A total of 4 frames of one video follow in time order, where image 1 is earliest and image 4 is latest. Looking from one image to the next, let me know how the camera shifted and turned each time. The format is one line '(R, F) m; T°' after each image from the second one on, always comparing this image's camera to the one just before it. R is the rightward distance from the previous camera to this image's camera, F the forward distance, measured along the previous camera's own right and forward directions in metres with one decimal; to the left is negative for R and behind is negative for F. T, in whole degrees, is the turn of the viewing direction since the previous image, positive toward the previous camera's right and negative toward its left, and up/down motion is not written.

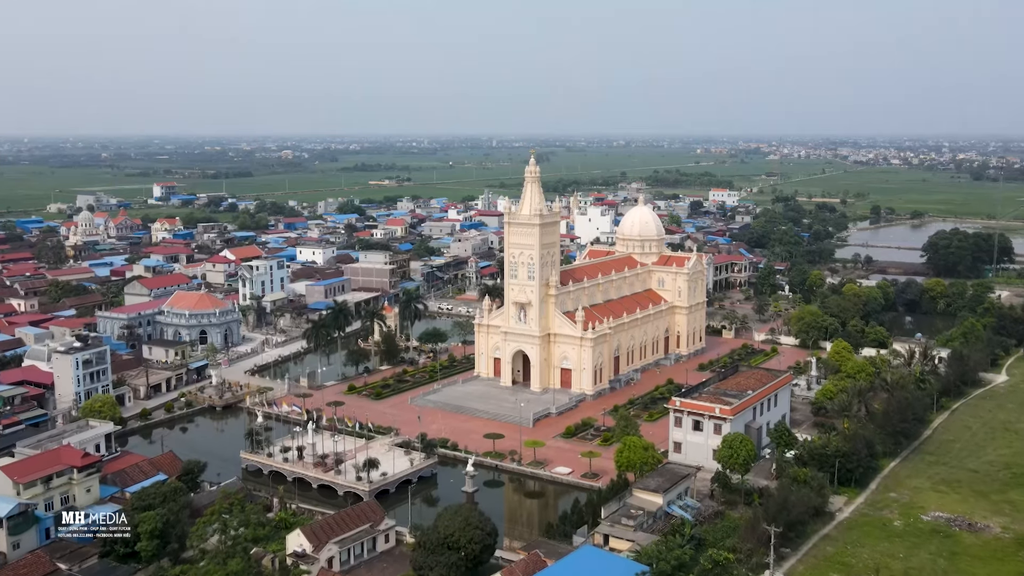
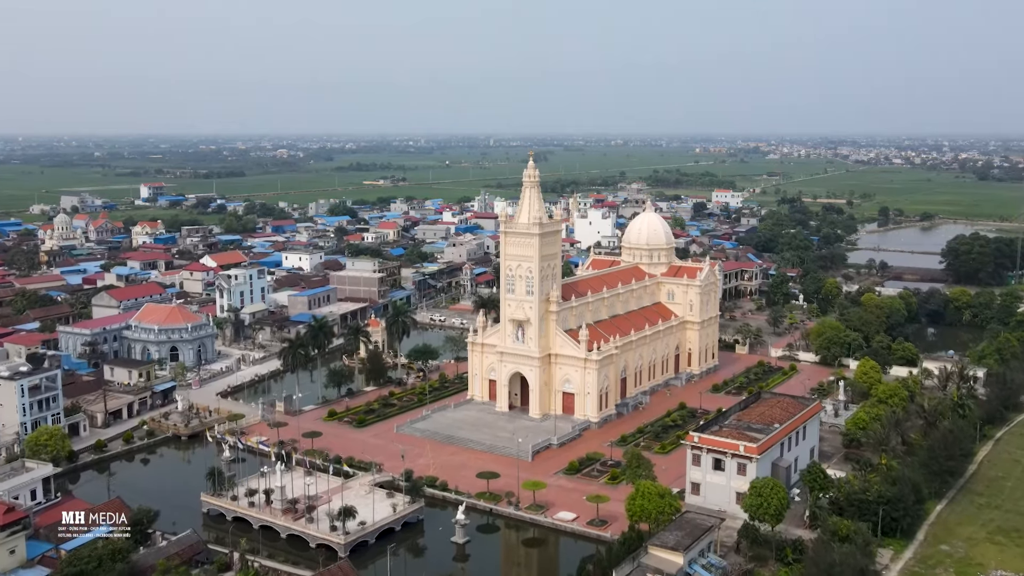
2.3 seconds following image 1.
(0.0, +4.9) m; 0°
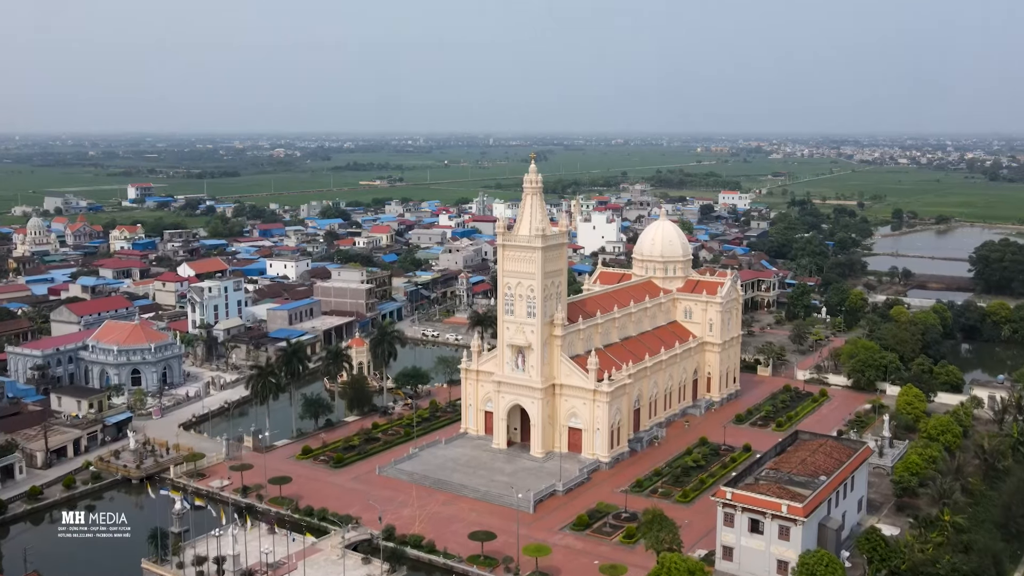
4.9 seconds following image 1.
(0.0, +5.8) m; 0°
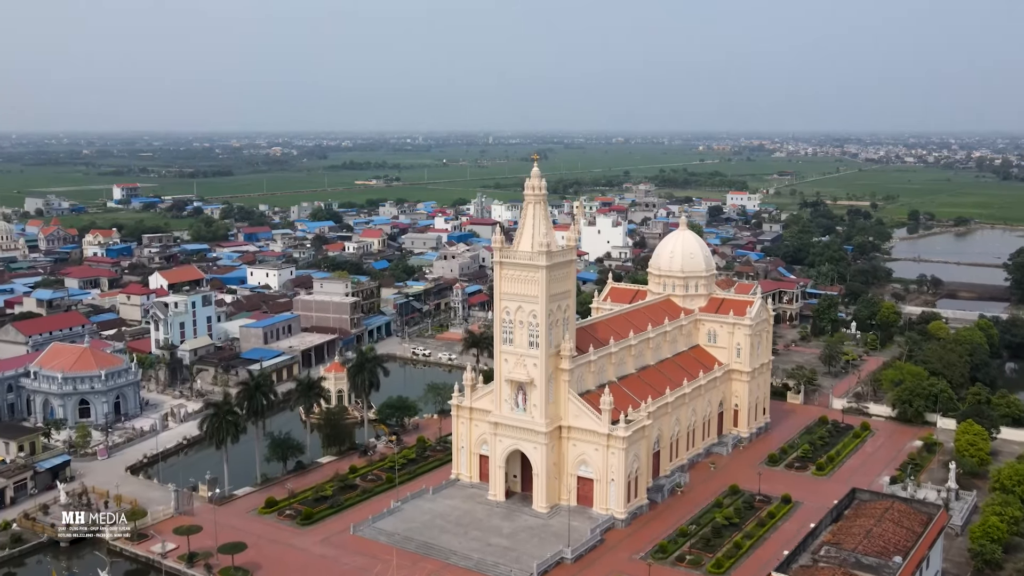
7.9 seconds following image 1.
(0.0, +6.3) m; 0°
